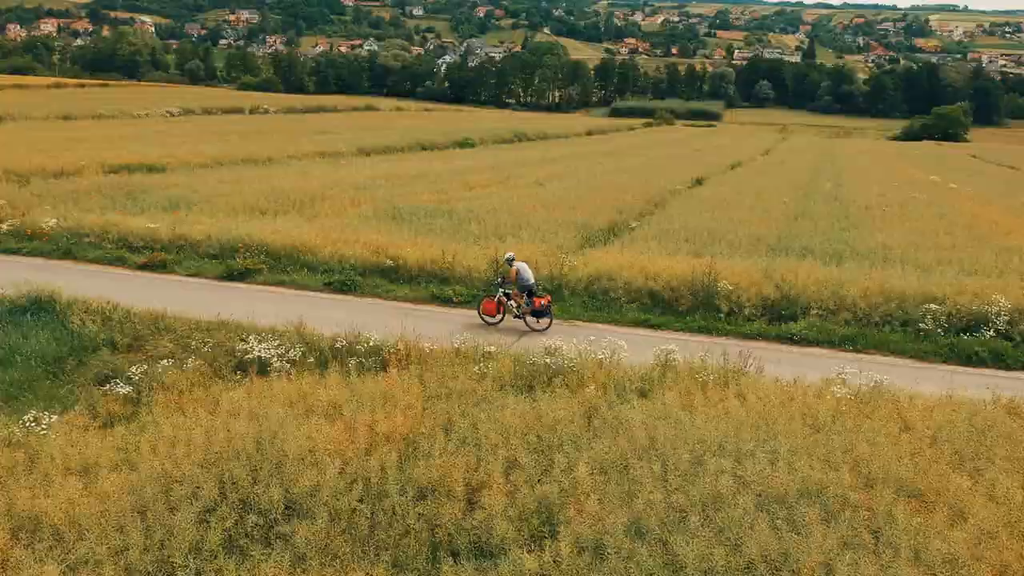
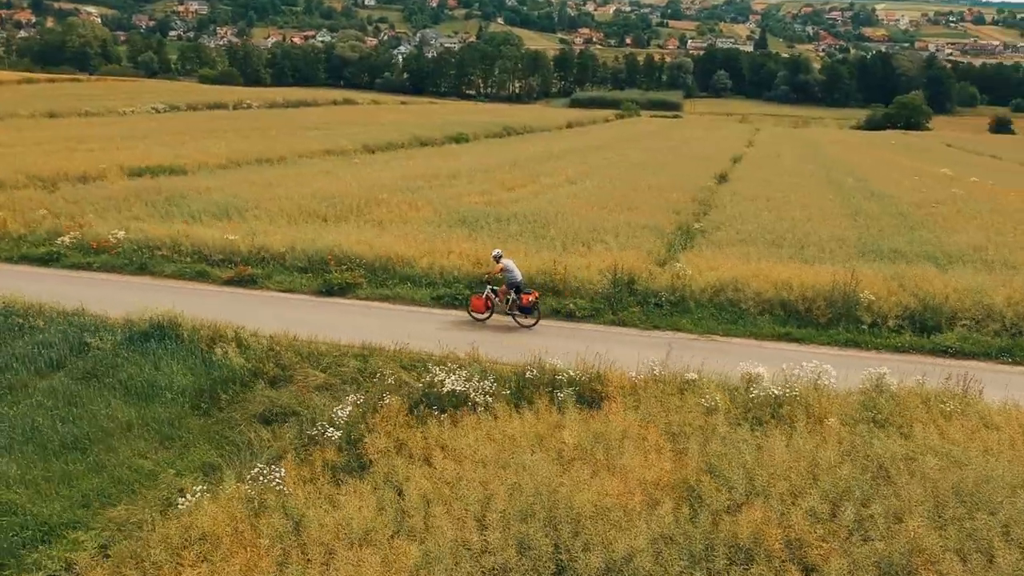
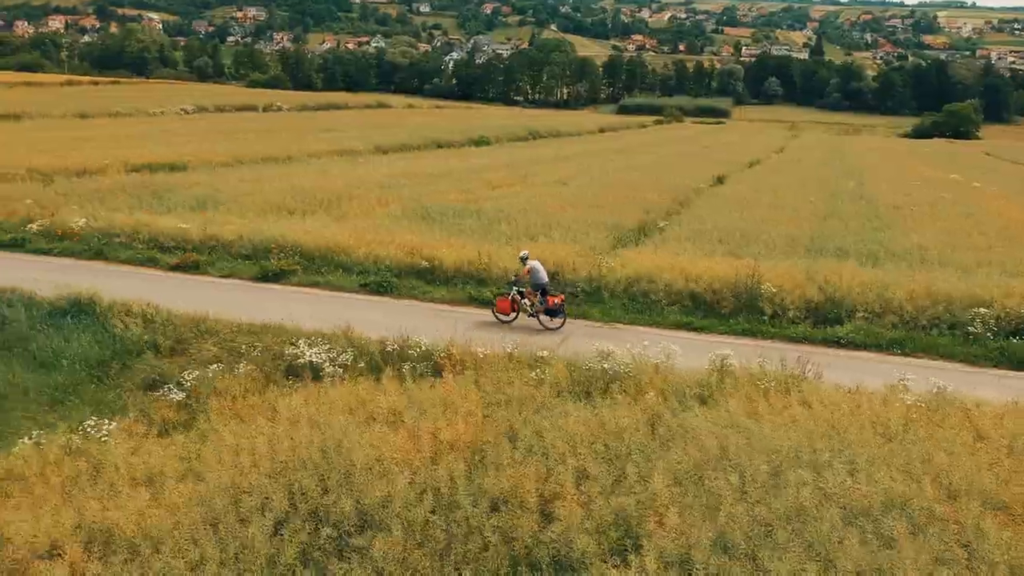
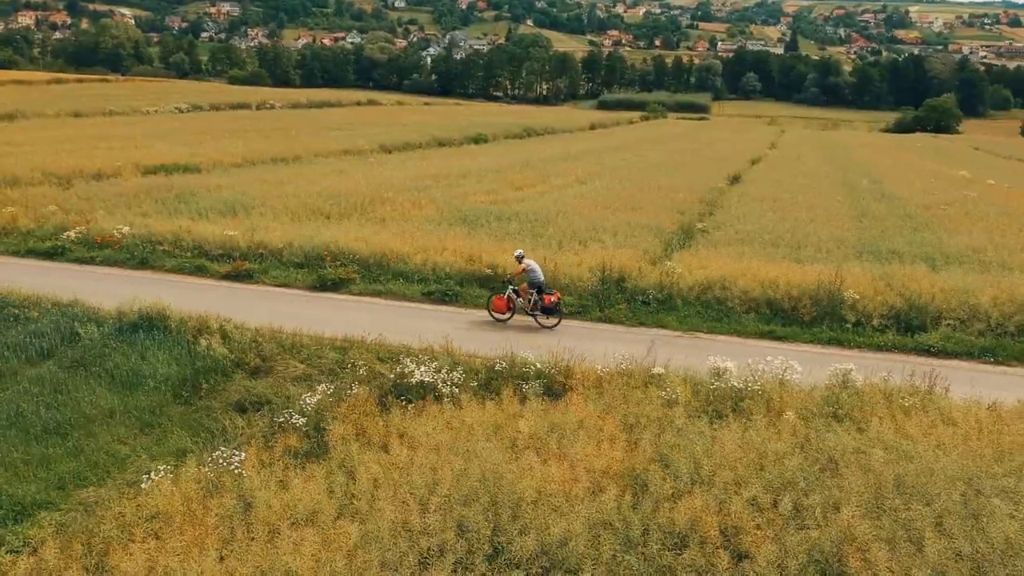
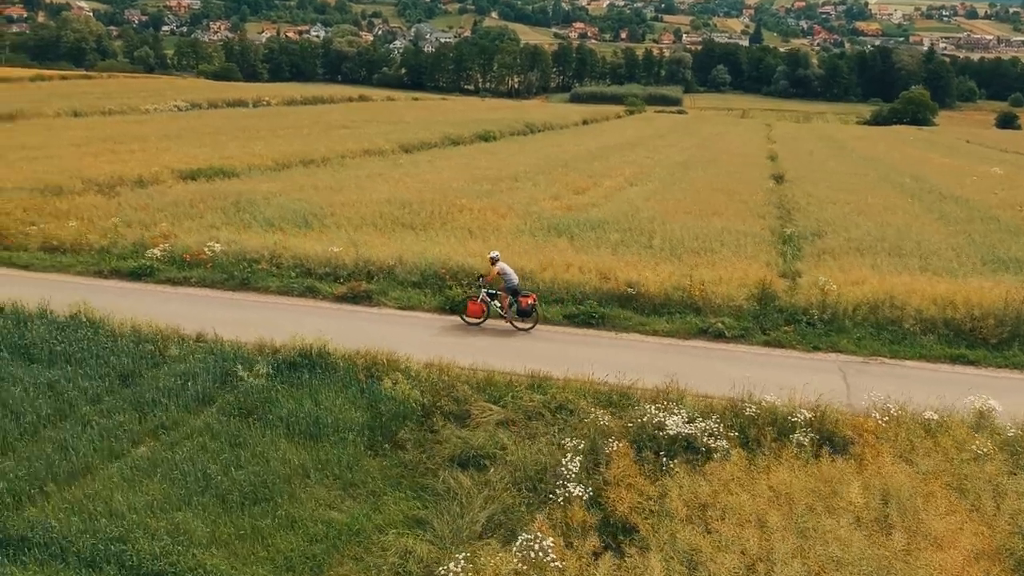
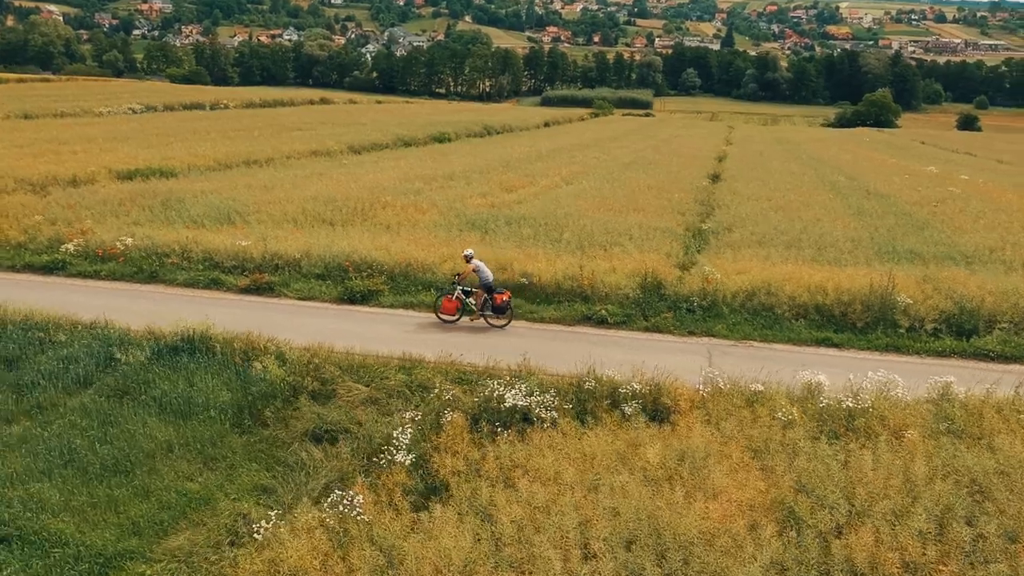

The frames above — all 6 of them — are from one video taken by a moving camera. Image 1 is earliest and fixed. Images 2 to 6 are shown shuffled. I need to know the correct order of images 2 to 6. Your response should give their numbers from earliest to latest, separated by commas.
3, 4, 2, 6, 5
